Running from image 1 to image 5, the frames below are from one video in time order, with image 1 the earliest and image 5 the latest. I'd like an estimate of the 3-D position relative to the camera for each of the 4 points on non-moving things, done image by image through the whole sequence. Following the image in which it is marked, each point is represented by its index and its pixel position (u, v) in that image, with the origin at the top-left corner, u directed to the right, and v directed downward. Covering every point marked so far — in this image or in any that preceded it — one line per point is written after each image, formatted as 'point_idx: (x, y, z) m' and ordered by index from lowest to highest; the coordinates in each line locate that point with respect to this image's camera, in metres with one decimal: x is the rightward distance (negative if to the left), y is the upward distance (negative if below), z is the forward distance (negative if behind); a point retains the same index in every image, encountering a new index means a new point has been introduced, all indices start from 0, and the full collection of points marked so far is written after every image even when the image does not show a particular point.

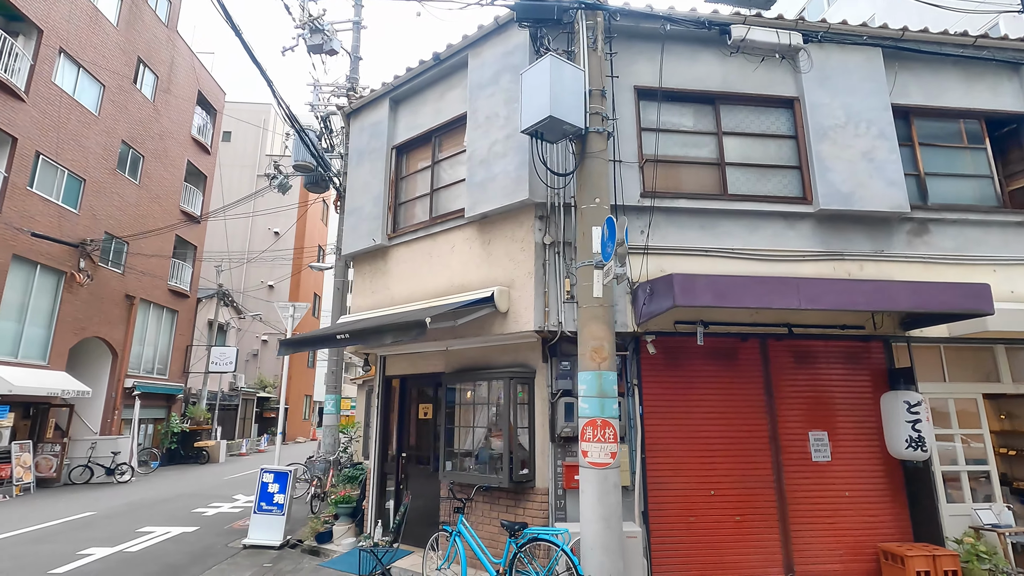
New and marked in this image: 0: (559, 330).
0: (+0.5, -0.5, +6.0) m
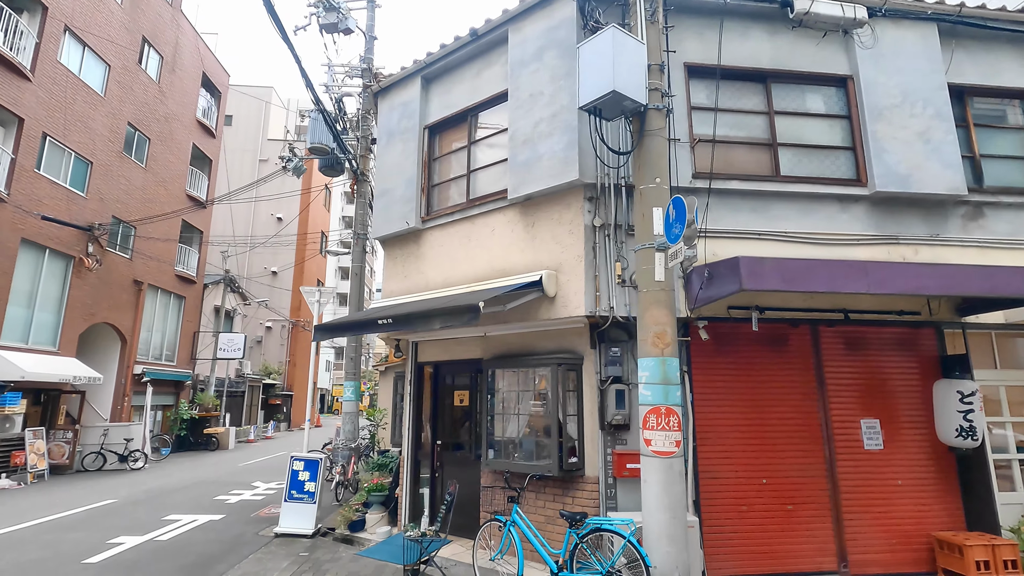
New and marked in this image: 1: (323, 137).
0: (+1.1, -0.3, +5.8) m
1: (-4.7, +3.8, +13.2) m
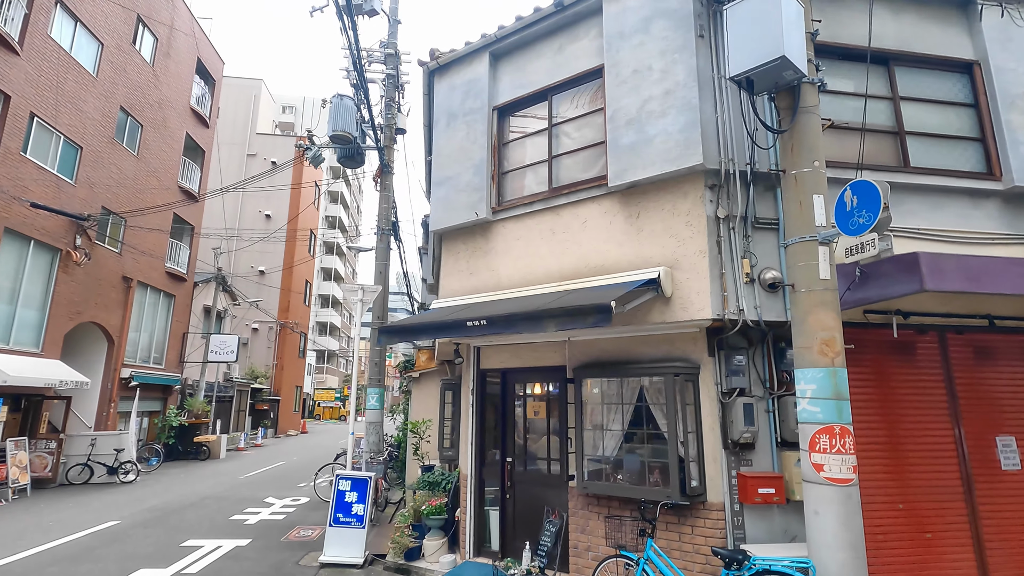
0: (+2.2, -0.3, +5.1) m
1: (-3.8, +3.8, +12.3) m
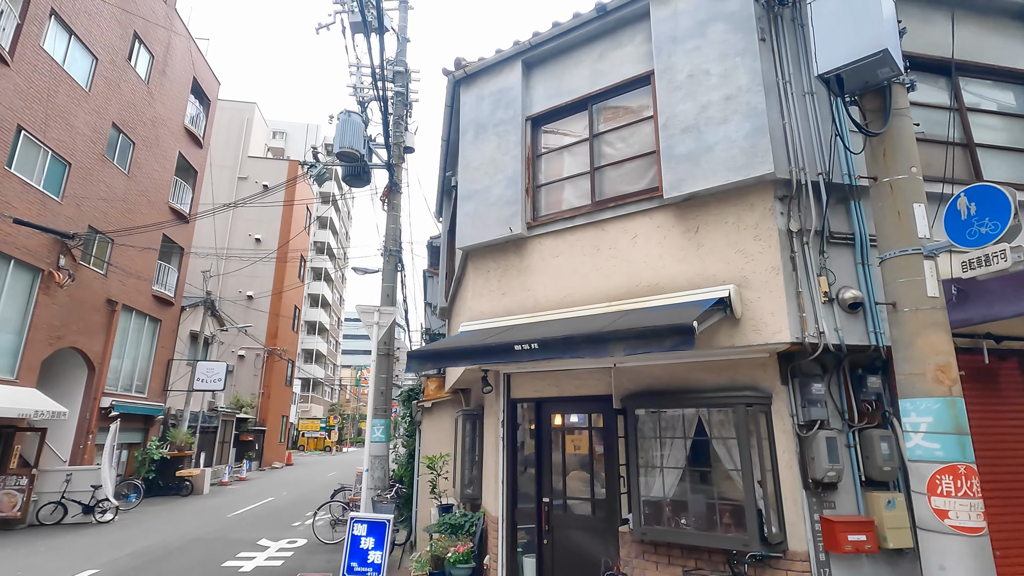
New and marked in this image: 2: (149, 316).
0: (+2.7, -0.5, +4.6) m
1: (-3.5, +3.3, +11.8) m
2: (-12.2, -1.0, +18.0) m
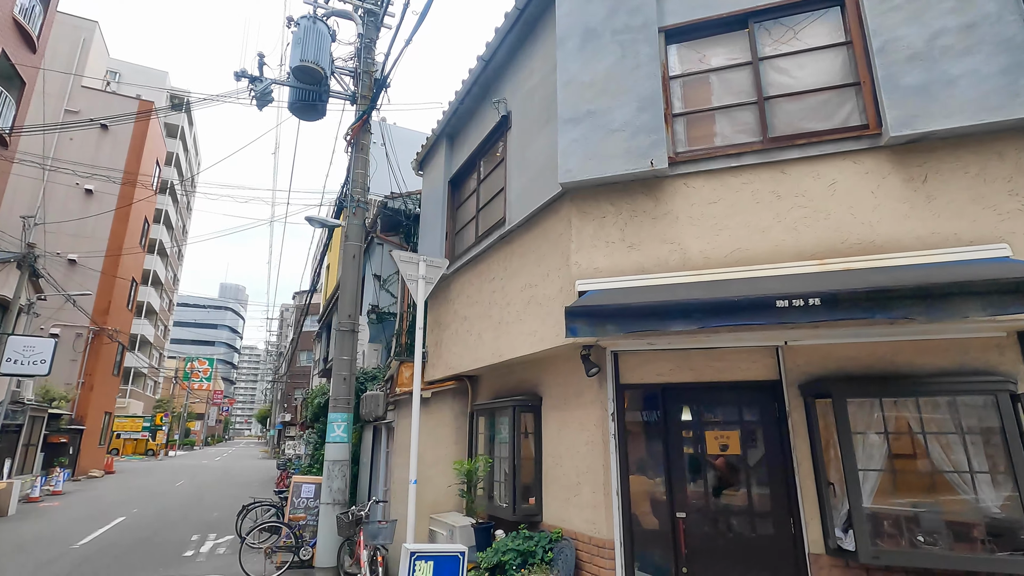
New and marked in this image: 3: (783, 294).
0: (+4.2, -0.2, +3.9) m
1: (-3.4, +4.0, +9.2) m
2: (-13.7, +0.5, +12.8) m
3: (+1.7, 0.0, +3.4) m
